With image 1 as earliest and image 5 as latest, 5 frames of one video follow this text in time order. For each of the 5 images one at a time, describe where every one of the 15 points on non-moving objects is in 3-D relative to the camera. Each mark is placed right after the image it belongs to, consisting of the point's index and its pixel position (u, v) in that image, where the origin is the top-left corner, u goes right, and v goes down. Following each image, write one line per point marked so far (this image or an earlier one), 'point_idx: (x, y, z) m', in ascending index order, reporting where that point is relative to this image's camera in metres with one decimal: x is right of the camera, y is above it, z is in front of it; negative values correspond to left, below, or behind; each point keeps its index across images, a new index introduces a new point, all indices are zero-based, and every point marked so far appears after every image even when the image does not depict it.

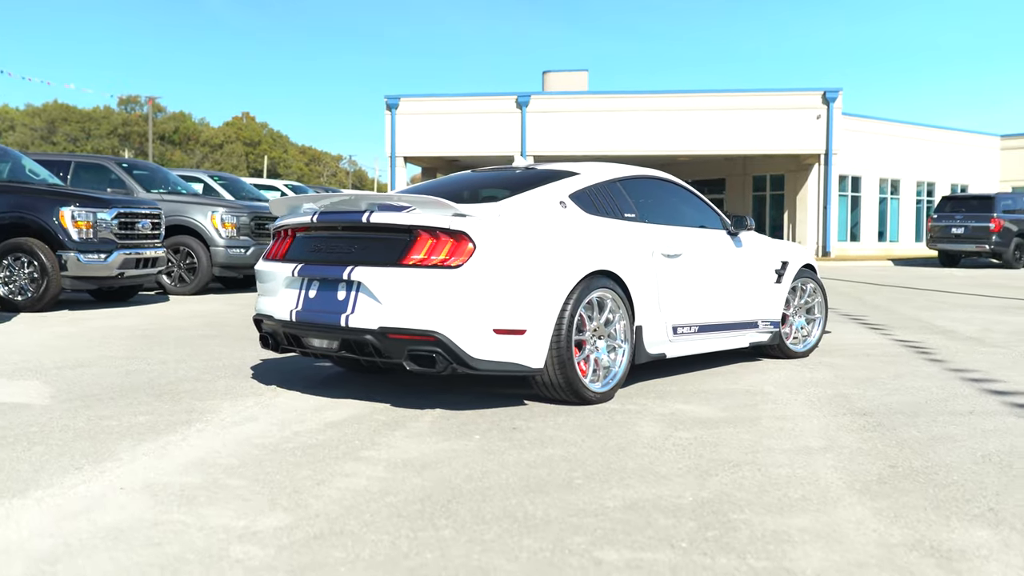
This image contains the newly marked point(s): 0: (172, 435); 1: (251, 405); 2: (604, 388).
0: (-1.4, -0.6, +4.4) m
1: (-1.3, -0.6, +5.1) m
2: (+0.5, -0.5, +5.4) m
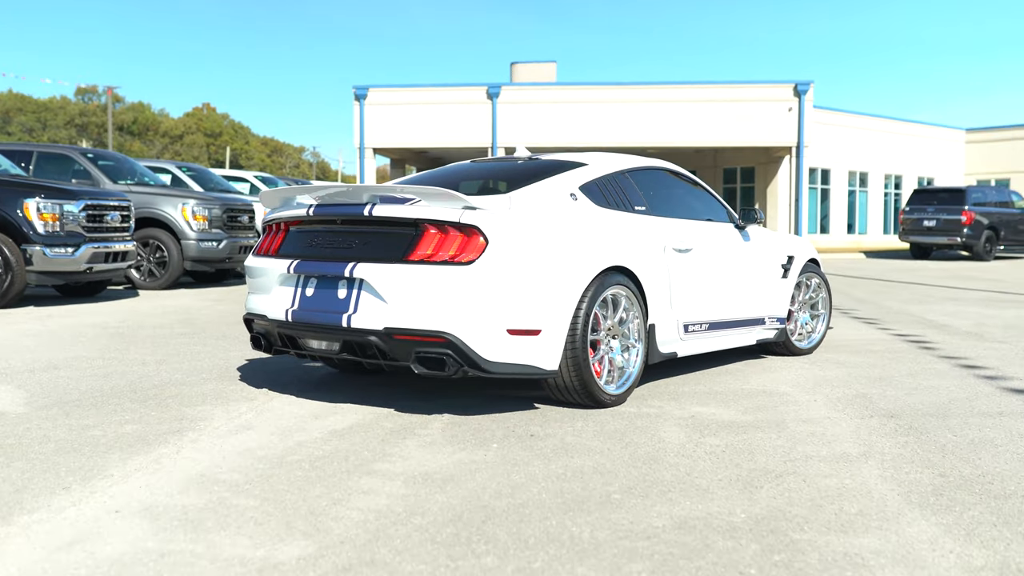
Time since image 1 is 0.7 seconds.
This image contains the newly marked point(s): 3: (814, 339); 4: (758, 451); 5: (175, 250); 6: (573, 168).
0: (-1.4, -0.6, +4.0) m
1: (-1.2, -0.6, +4.8) m
2: (+0.5, -0.5, +5.1) m
3: (+2.2, -0.4, +7.3) m
4: (+1.0, -0.7, +4.1) m
5: (-4.0, +0.5, +12.3) m
6: (+0.3, +0.6, +5.5) m
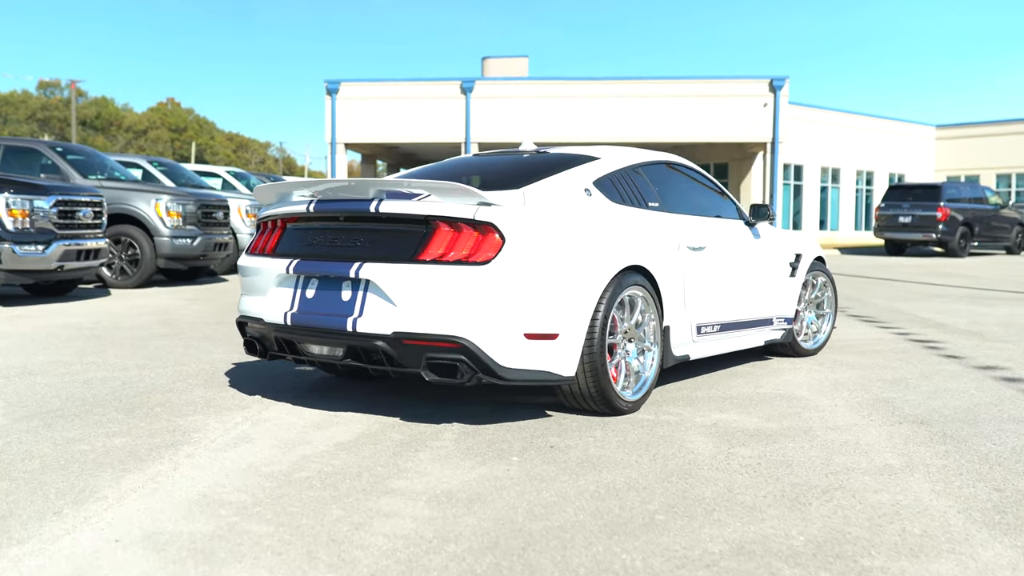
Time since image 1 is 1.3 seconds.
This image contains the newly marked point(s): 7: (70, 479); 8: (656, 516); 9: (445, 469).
0: (-1.3, -0.6, +3.7) m
1: (-1.2, -0.6, +4.5) m
2: (+0.6, -0.5, +4.9) m
3: (+2.1, -0.4, +7.1) m
4: (+1.1, -0.7, +3.9) m
5: (-4.2, +0.5, +11.9) m
6: (+0.4, +0.6, +5.2) m
7: (-1.5, -0.6, +3.4) m
8: (+0.4, -0.7, +3.2) m
9: (-0.2, -0.7, +3.7) m
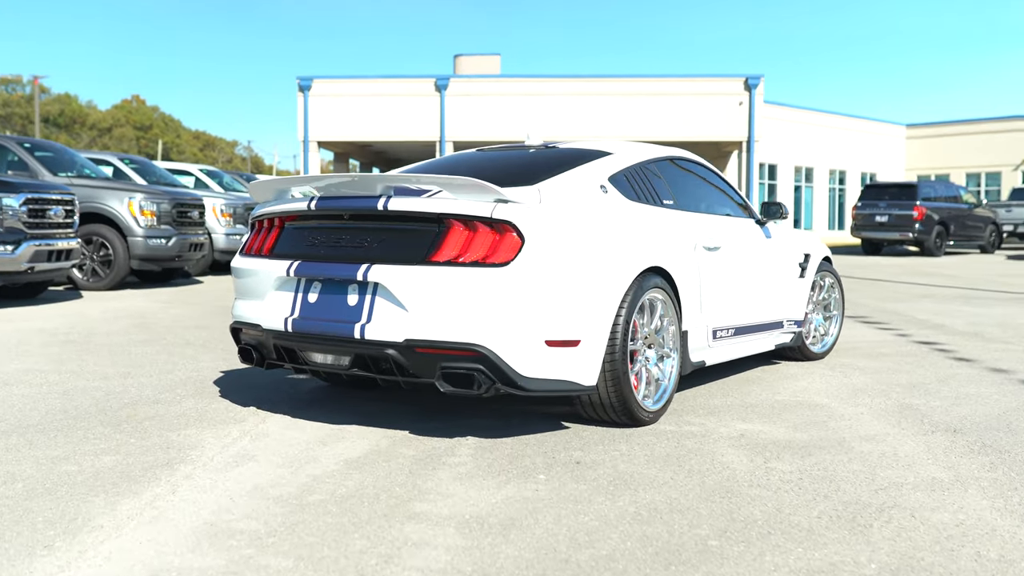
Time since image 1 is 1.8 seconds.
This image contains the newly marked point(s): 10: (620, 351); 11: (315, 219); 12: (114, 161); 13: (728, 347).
0: (-1.2, -0.6, +3.4) m
1: (-1.1, -0.6, +4.2) m
2: (+0.6, -0.5, +4.6) m
3: (+2.1, -0.4, +6.9) m
4: (+1.2, -0.7, +3.7) m
5: (-4.4, +0.5, +11.5) m
6: (+0.4, +0.6, +4.9) m
7: (-1.4, -0.7, +3.1) m
8: (+0.6, -0.7, +2.9) m
9: (-0.1, -0.7, +3.4) m
10: (+0.5, -0.3, +4.3) m
11: (-0.8, +0.3, +4.3) m
12: (-5.5, +1.8, +14.3) m
13: (+1.2, -0.3, +5.6) m
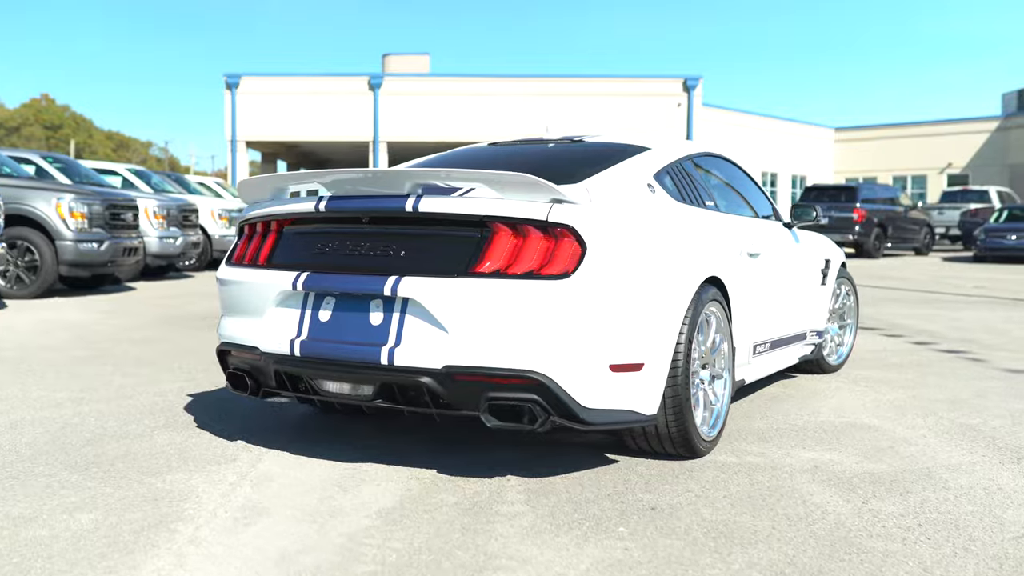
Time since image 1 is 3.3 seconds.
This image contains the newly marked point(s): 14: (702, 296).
0: (-0.9, -0.7, +2.7) m
1: (-0.9, -0.7, +3.5) m
2: (+0.8, -0.6, +4.1) m
3: (+2.1, -0.4, +6.5) m
4: (+1.4, -0.7, +3.1) m
5: (-4.8, +0.4, +10.5) m
6: (+0.5, +0.6, +4.3) m
7: (-1.1, -0.7, +2.4) m
8: (+0.8, -0.8, +2.3) m
9: (+0.1, -0.7, +2.8) m
10: (+0.6, -0.3, +3.7) m
11: (-0.7, +0.2, +3.7) m
12: (-6.1, +1.7, +13.3) m
13: (+1.2, -0.4, +5.1) m
14: (+0.7, 0.0, +3.9) m
